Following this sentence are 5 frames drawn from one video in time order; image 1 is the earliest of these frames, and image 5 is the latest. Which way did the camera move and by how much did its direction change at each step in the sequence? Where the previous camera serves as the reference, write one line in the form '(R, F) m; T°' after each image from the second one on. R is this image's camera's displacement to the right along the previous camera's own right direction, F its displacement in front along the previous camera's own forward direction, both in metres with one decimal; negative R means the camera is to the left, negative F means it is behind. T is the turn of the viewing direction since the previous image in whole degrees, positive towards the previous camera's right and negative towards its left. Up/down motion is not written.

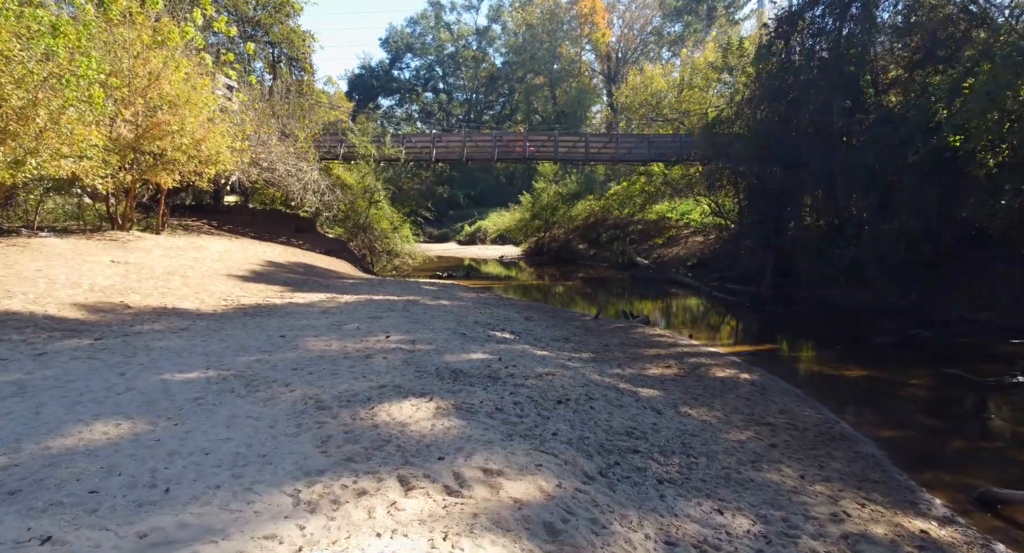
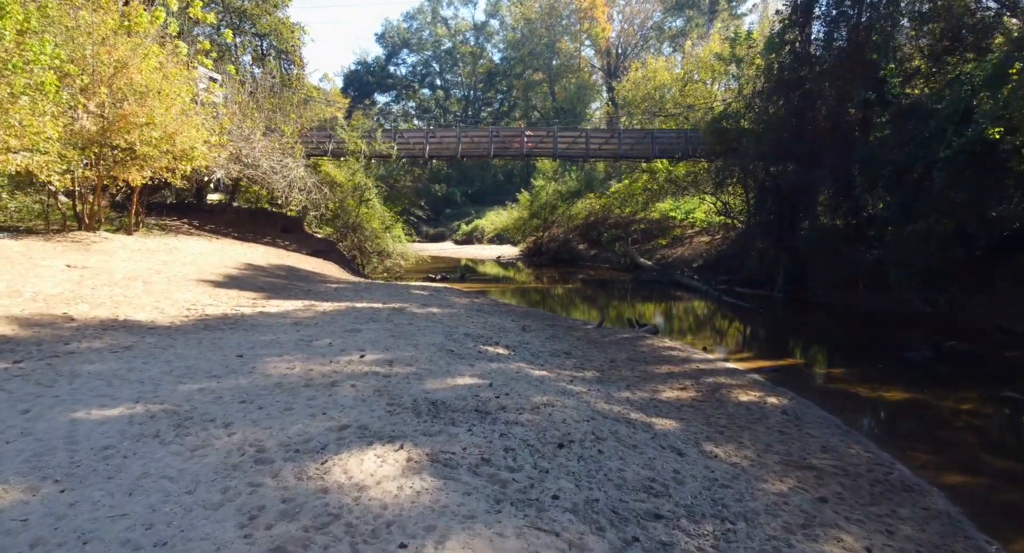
(+0.1, +1.2) m; 0°
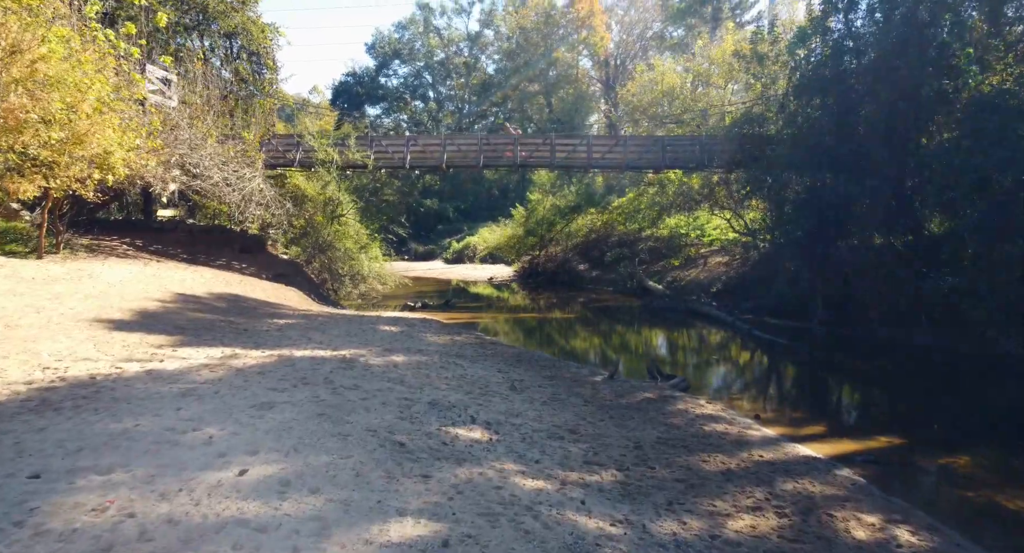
(+0.2, +3.0) m; 0°
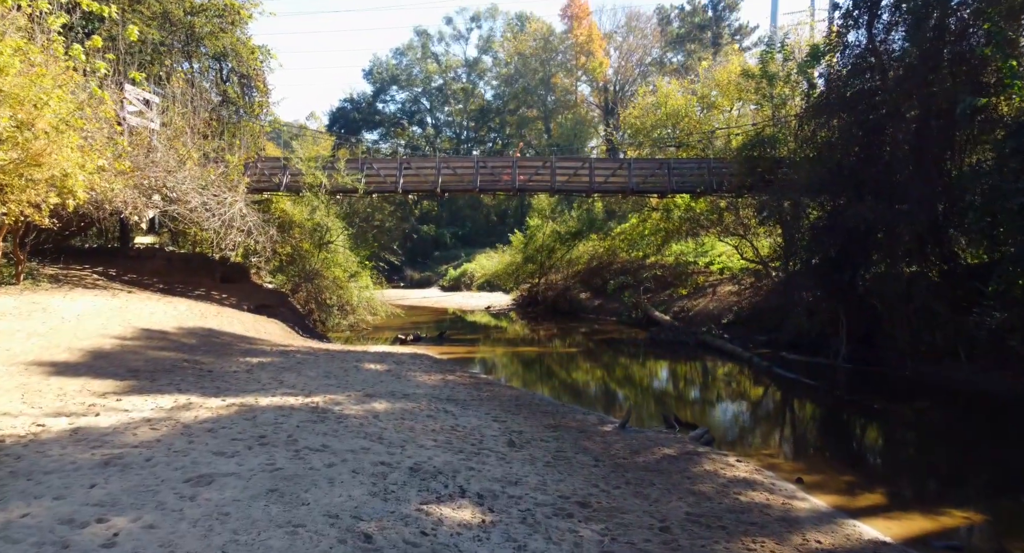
(0.0, +1.2) m; 0°
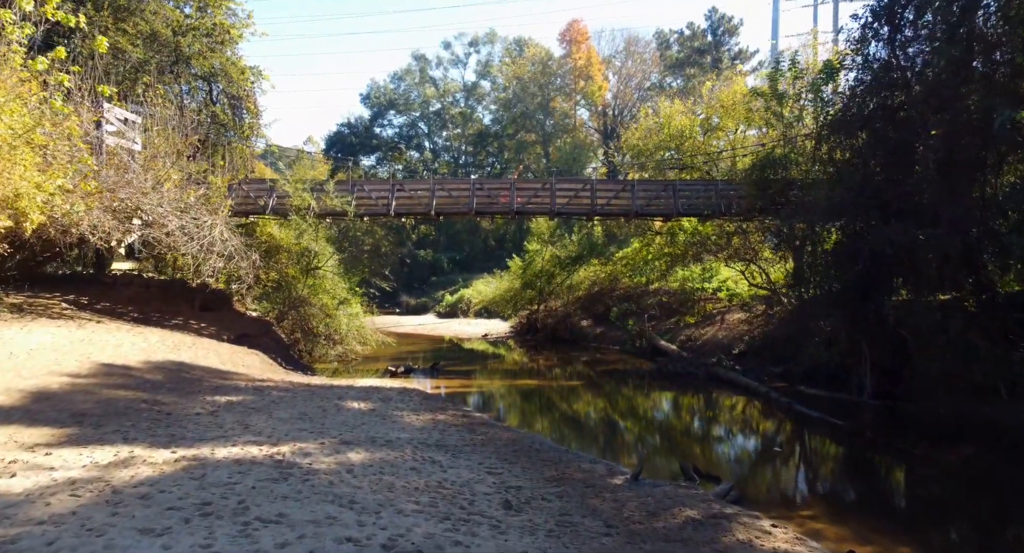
(0.0, +1.1) m; 0°
